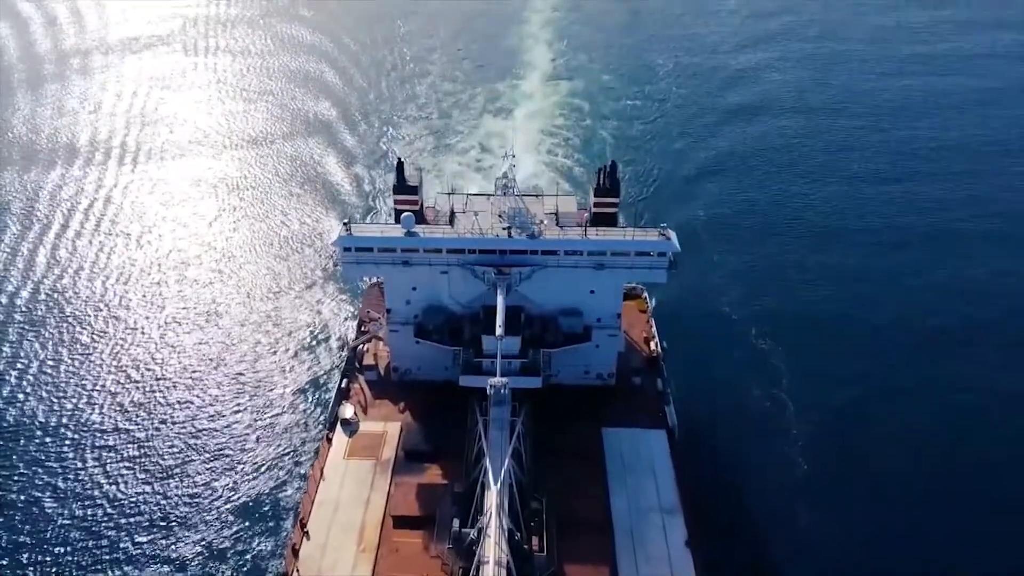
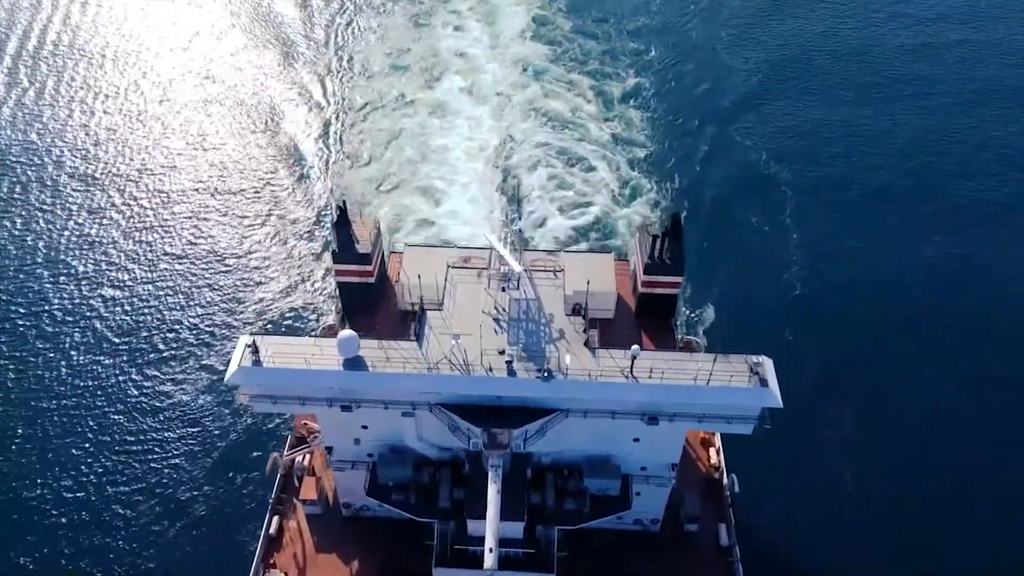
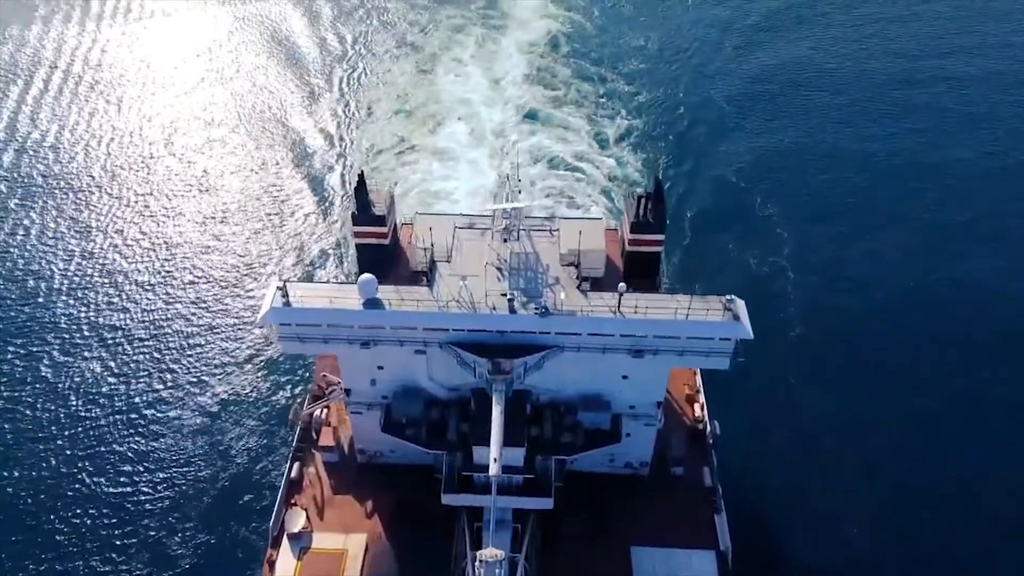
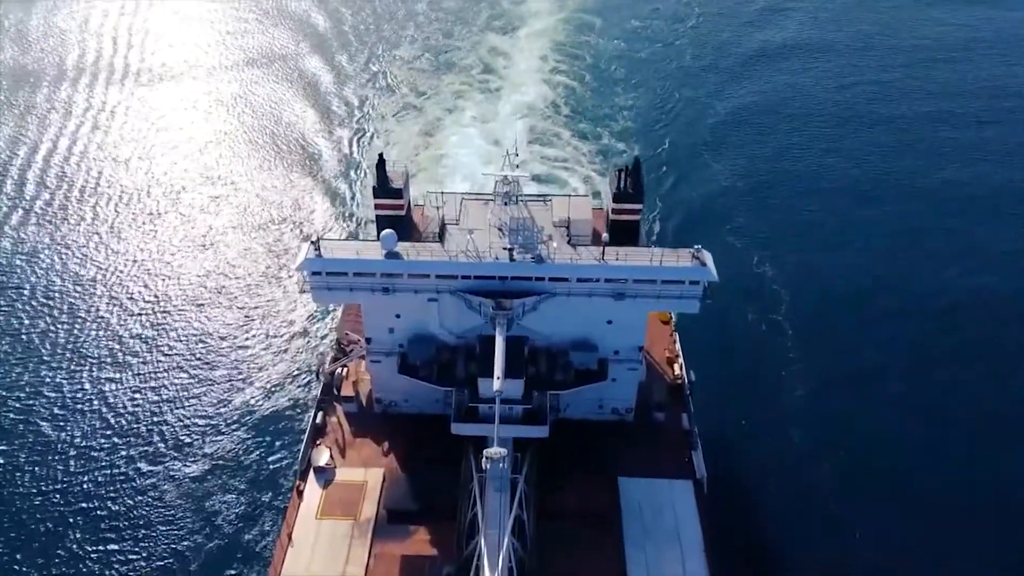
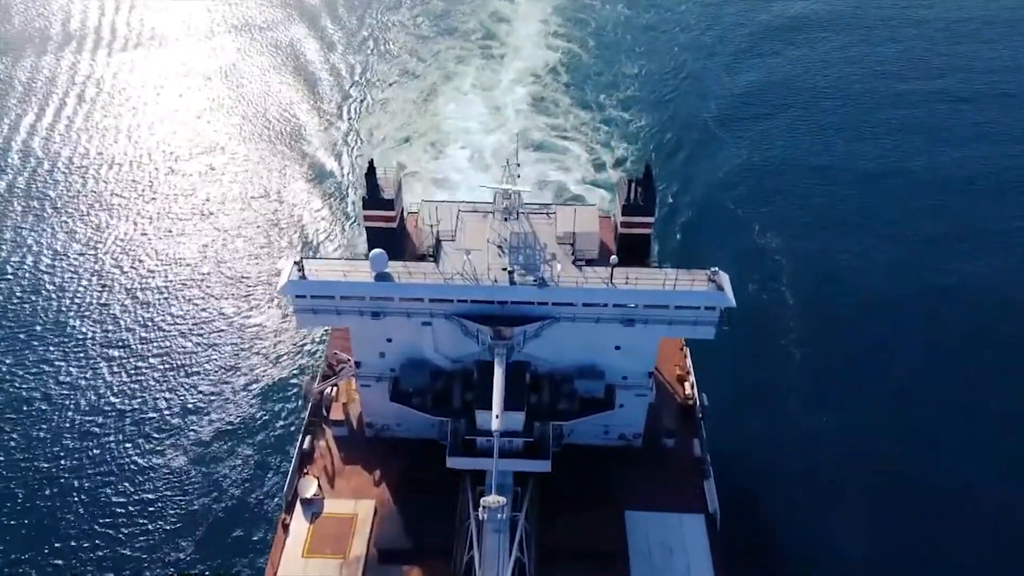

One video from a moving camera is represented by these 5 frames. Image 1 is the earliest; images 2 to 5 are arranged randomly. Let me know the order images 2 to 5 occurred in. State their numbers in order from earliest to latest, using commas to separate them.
4, 5, 3, 2
